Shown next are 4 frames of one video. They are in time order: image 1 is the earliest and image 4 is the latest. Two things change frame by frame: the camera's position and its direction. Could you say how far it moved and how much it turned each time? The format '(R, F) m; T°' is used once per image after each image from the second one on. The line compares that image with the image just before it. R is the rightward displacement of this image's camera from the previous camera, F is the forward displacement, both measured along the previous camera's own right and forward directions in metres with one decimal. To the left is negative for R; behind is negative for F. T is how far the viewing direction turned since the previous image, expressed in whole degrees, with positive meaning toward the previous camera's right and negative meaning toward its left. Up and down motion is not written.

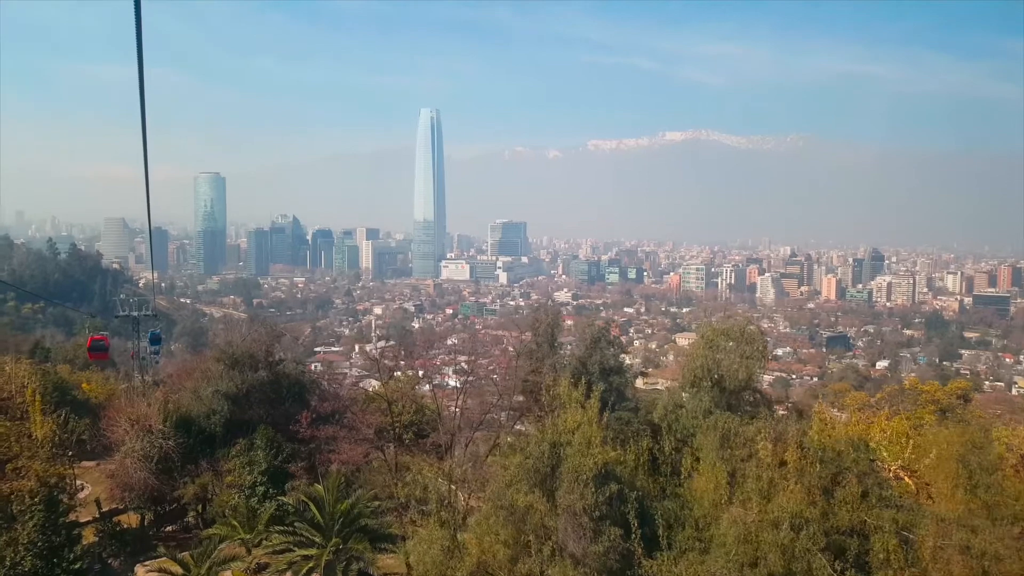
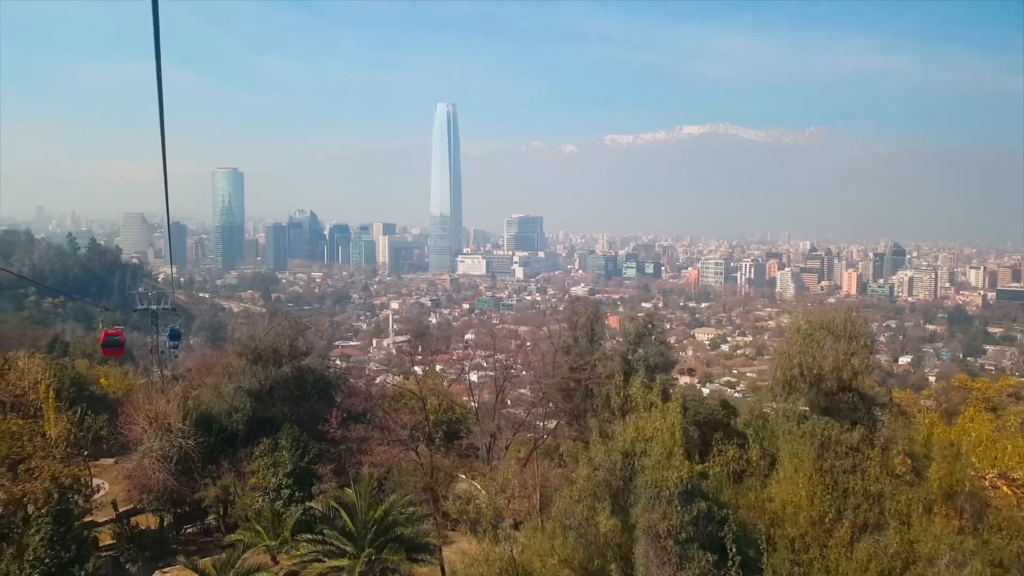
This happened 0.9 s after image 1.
(-0.2, +0.4) m; -1°
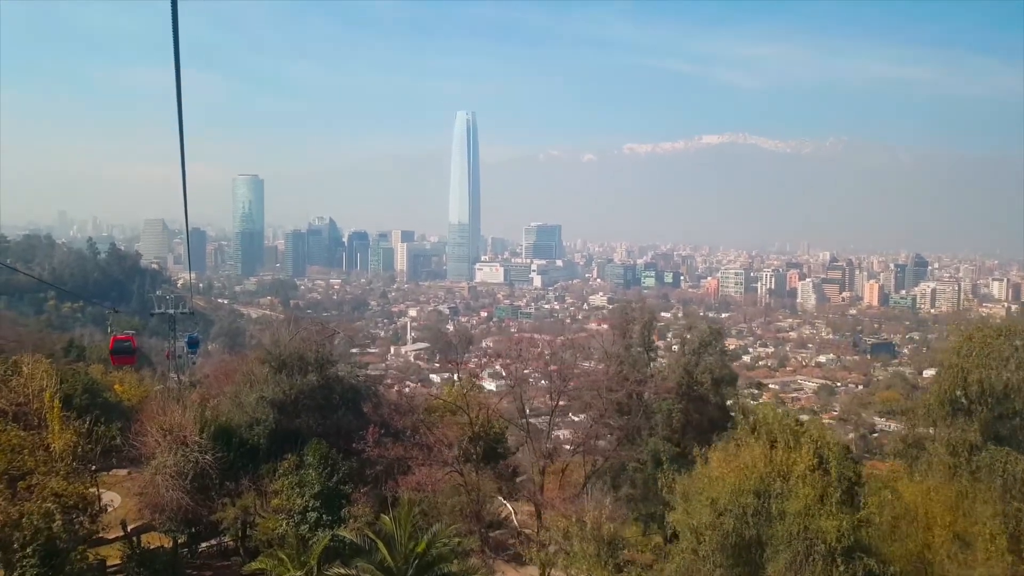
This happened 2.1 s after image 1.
(-0.2, +0.5) m; -1°
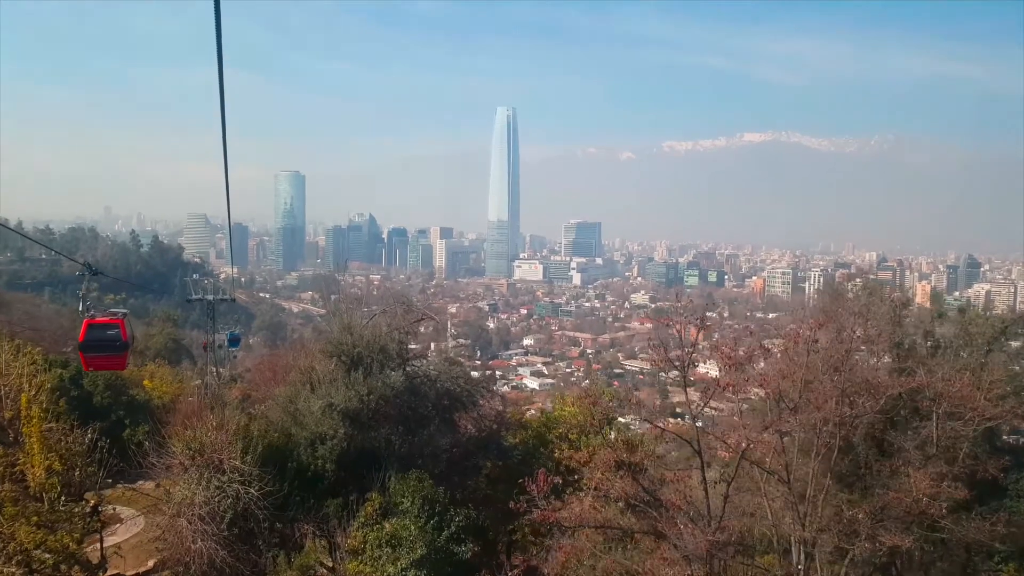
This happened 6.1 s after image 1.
(-0.7, +1.6) m; -3°
